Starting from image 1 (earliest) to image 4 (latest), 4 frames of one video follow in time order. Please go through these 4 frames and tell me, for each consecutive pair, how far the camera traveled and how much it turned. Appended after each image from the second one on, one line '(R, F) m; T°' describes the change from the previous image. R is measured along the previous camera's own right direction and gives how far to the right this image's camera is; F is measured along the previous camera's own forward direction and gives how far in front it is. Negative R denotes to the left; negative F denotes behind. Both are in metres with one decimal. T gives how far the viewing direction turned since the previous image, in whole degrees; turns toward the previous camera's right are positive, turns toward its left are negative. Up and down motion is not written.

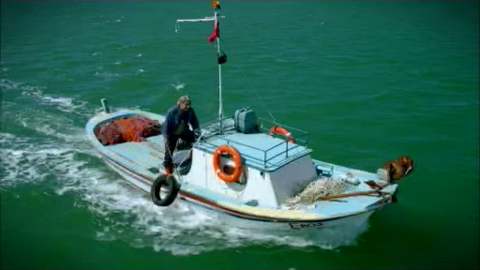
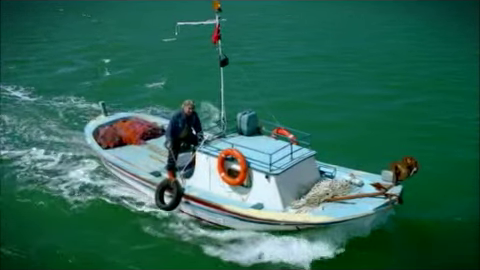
(-0.5, 0.0) m; +1°
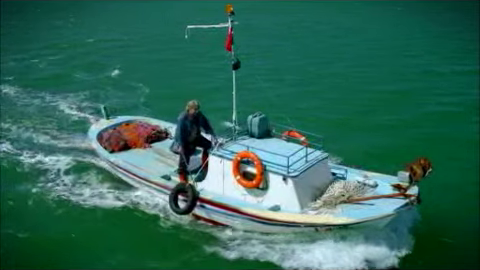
(-1.5, 0.0) m; +3°
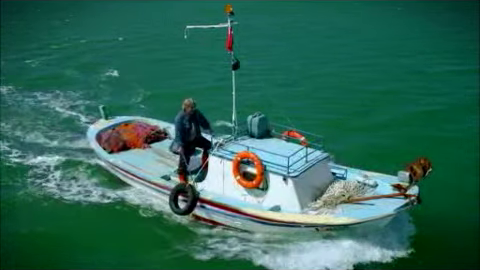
(-0.1, 0.0) m; 0°
